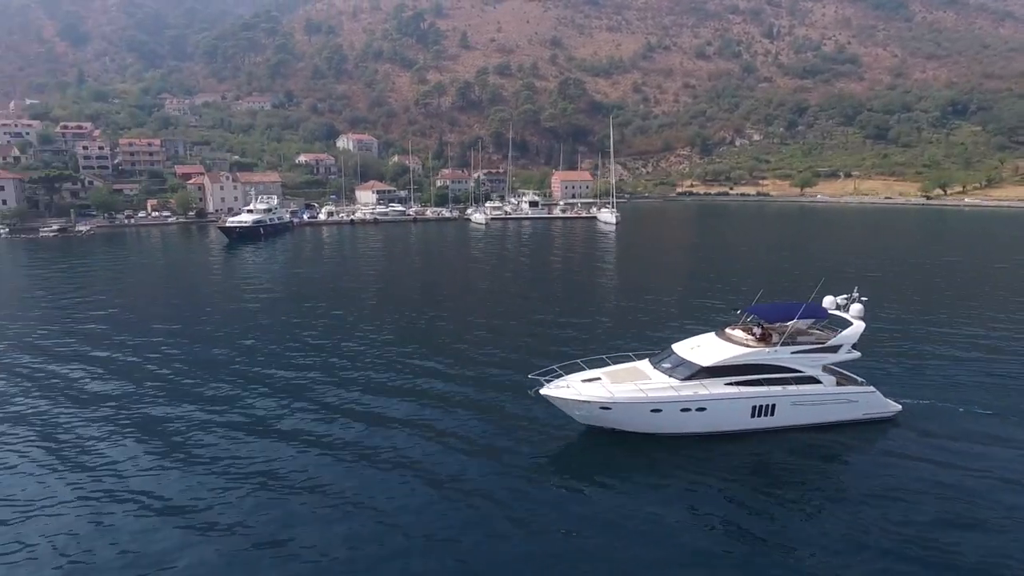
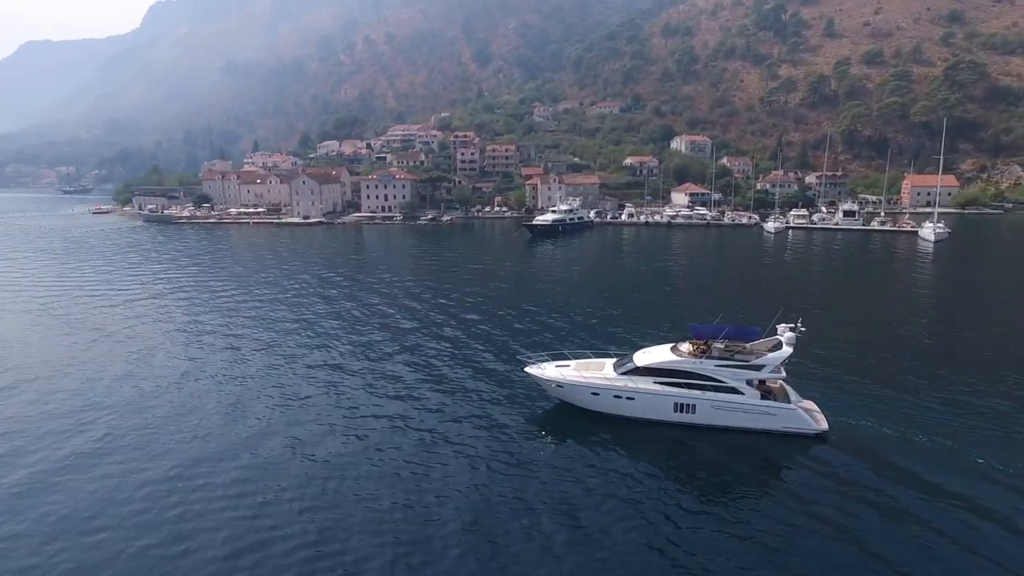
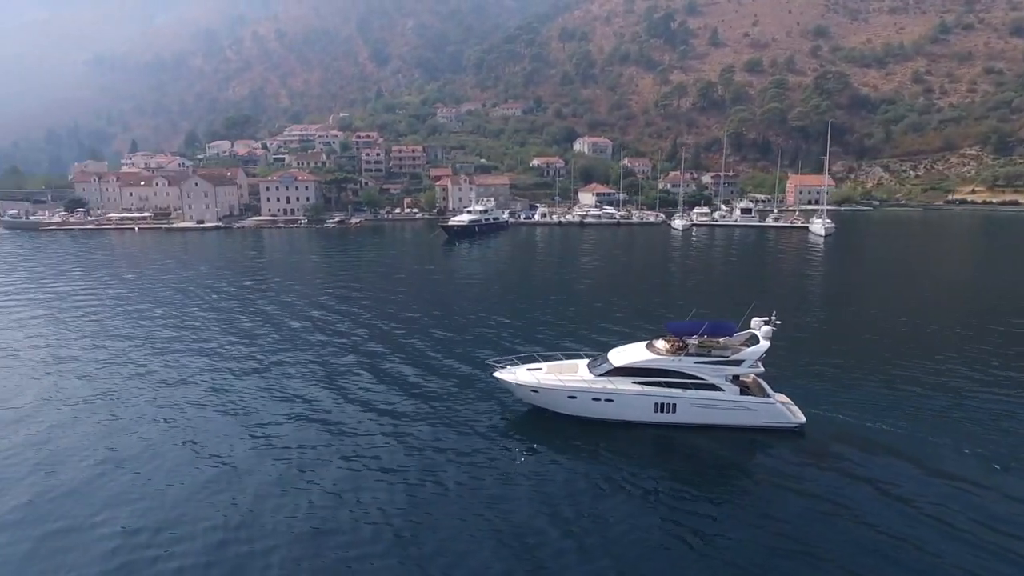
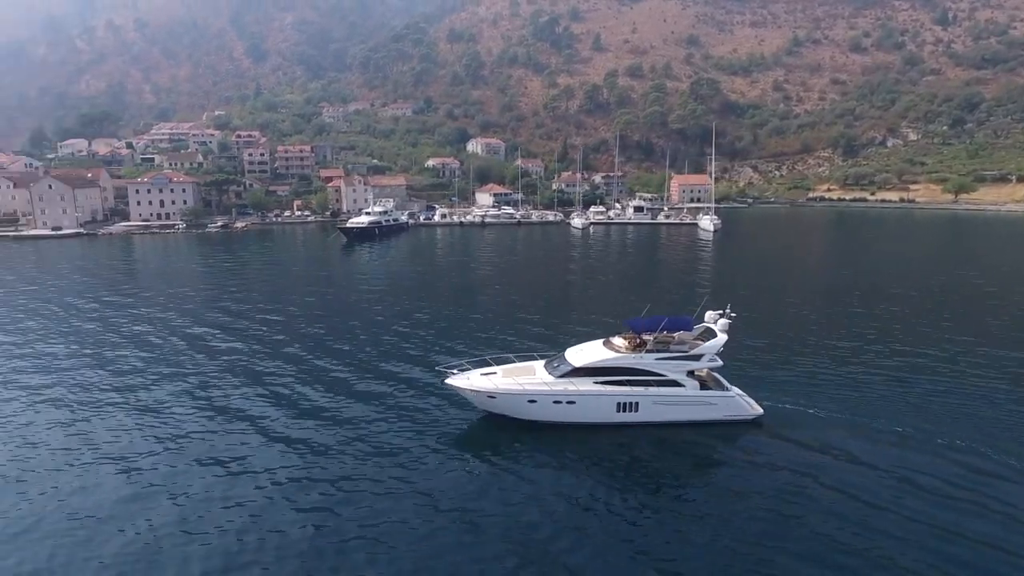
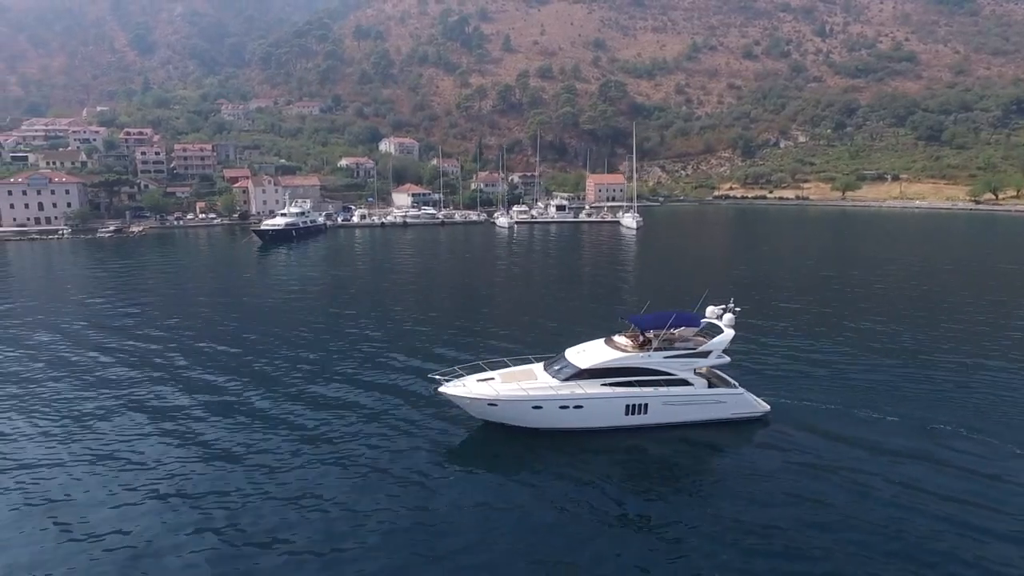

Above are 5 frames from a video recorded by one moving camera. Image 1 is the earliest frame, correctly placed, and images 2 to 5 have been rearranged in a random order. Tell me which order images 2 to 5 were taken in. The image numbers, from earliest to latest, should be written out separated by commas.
5, 4, 3, 2
